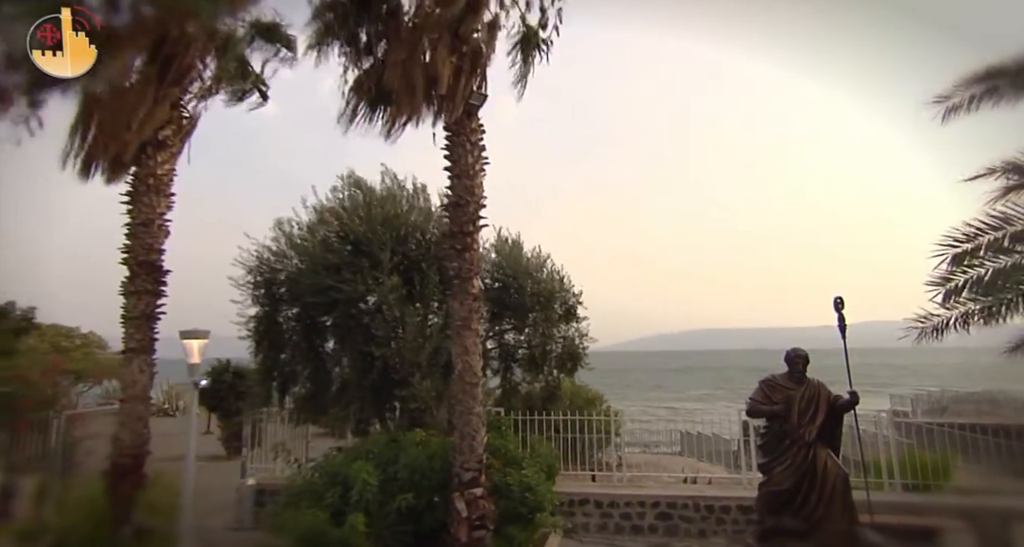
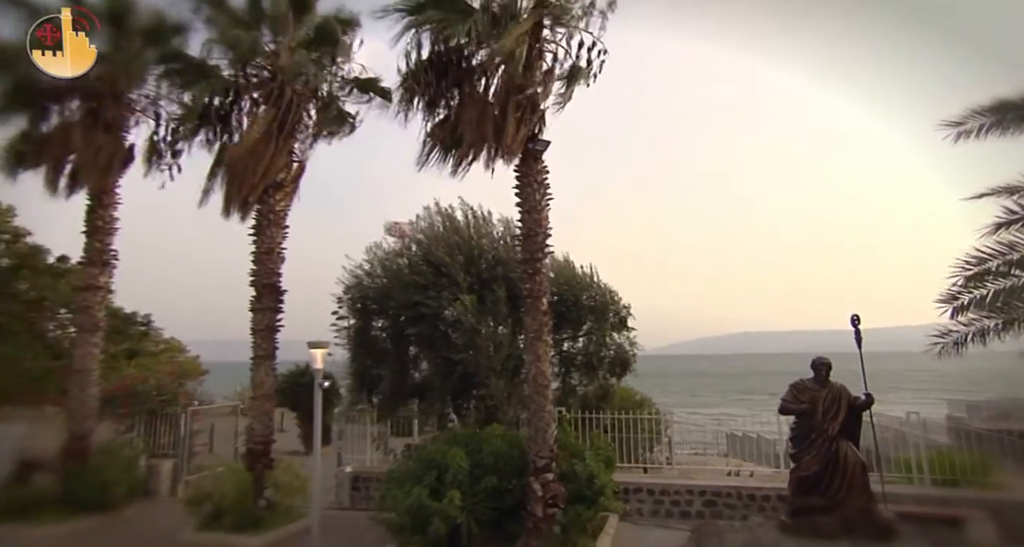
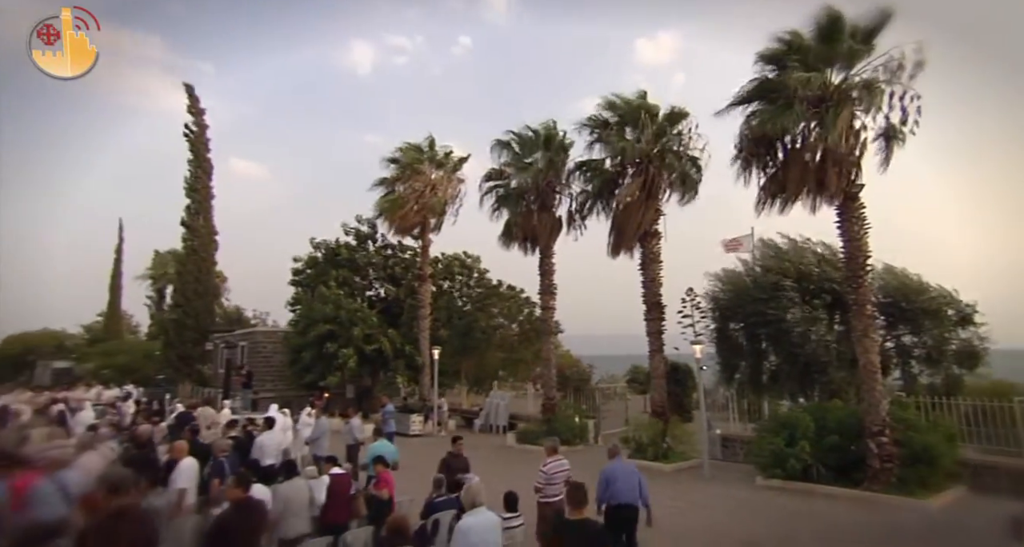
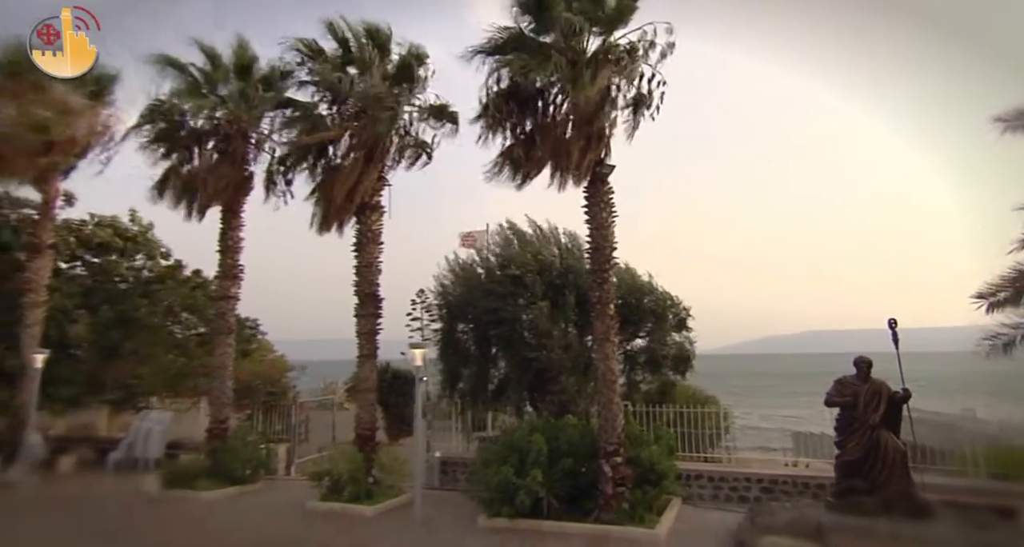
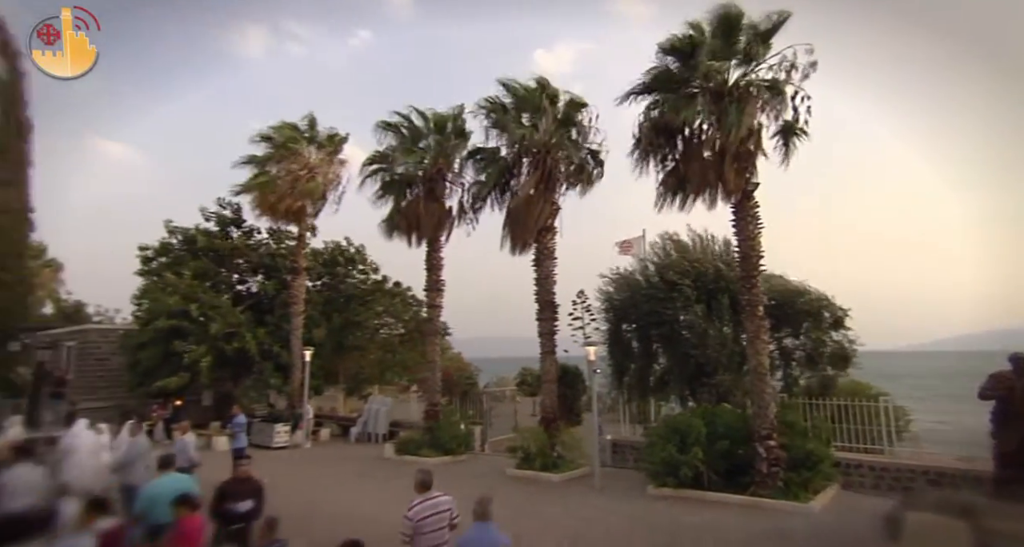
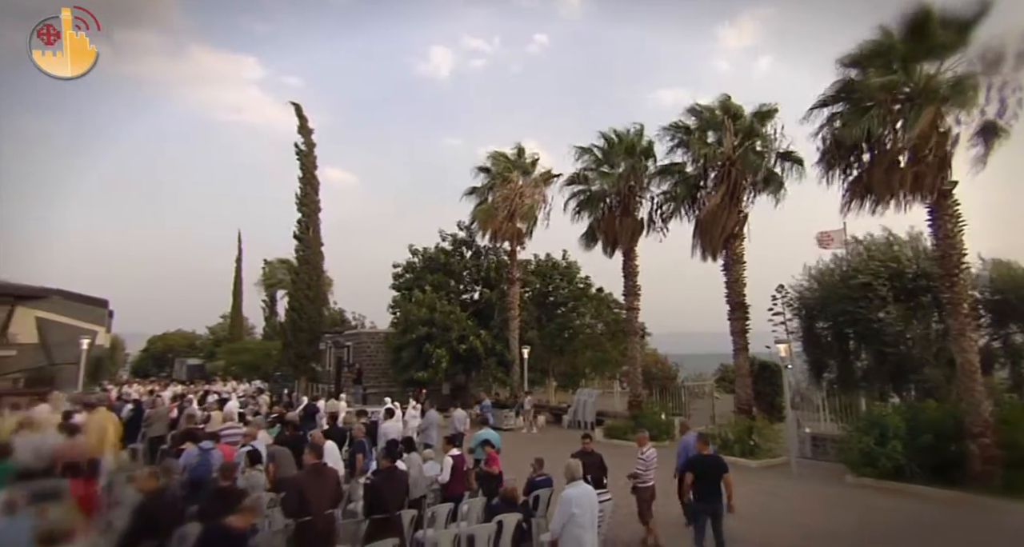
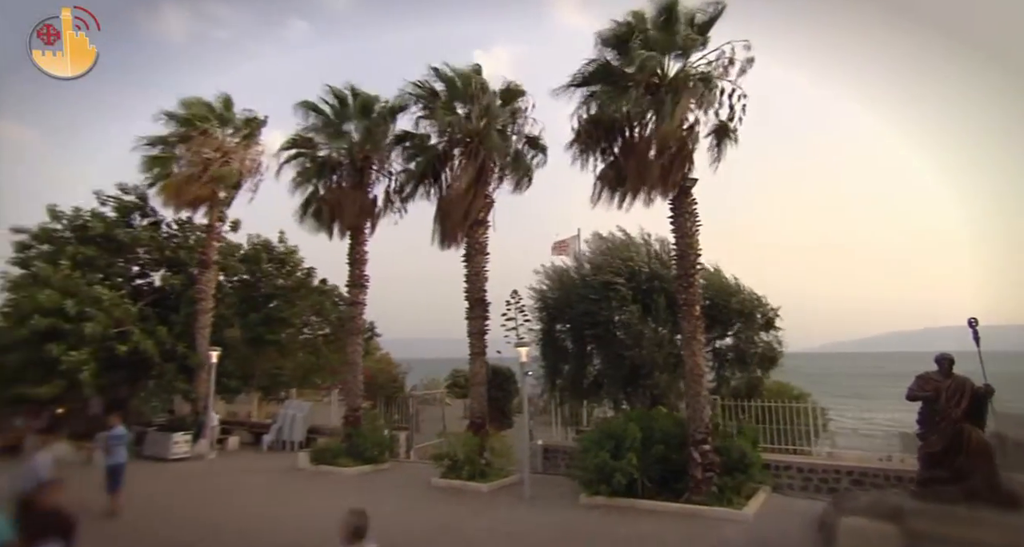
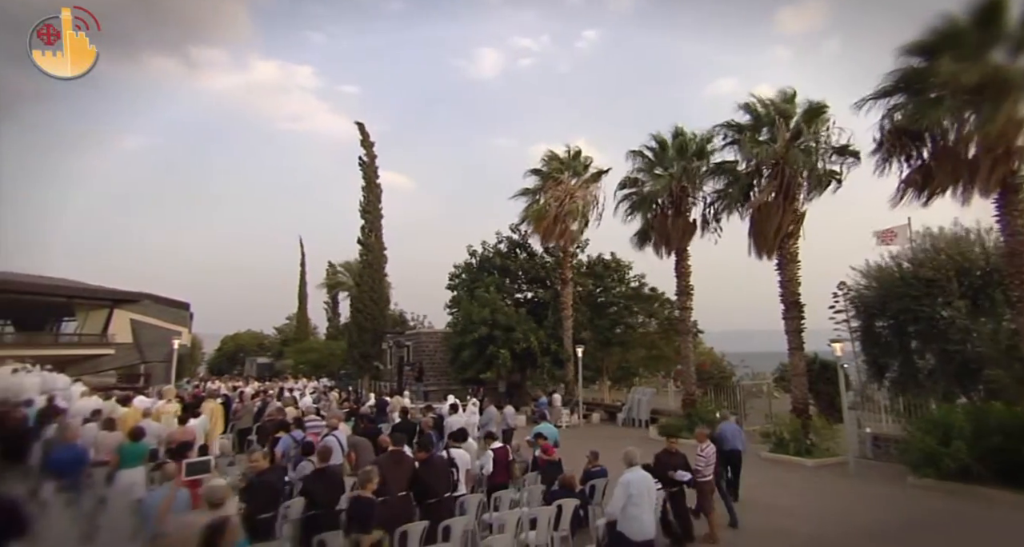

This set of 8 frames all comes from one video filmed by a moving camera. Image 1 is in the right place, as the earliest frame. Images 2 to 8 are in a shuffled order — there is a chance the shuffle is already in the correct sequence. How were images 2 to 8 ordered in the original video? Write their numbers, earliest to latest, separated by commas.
2, 4, 7, 5, 3, 6, 8
